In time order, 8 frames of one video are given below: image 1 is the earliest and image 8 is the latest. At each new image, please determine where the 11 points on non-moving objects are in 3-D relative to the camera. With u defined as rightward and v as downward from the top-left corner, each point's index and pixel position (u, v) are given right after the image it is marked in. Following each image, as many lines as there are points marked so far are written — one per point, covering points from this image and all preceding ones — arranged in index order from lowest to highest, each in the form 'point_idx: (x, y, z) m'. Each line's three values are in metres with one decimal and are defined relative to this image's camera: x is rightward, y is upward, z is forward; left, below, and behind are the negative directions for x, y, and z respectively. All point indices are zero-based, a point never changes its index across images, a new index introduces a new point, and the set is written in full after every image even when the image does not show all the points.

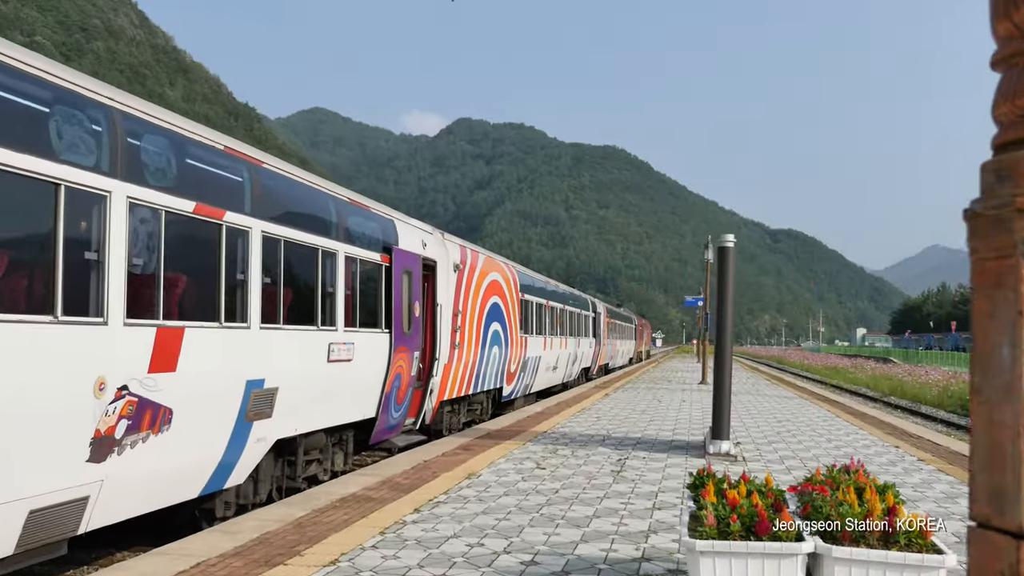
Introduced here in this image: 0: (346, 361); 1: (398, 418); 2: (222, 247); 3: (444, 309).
0: (-1.8, -0.8, +9.2) m
1: (-1.5, -1.7, +11.2) m
2: (-2.4, +0.3, +7.1) m
3: (-1.0, -0.3, +12.3) m
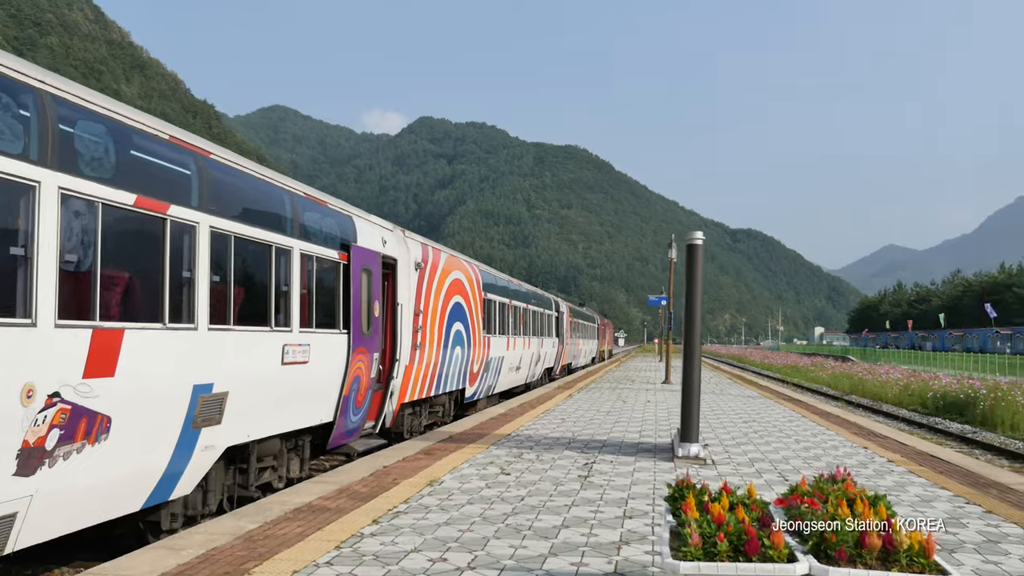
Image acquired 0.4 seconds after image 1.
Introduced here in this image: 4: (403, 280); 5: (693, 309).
0: (-2.2, -0.8, +8.8) m
1: (-1.9, -1.7, +10.8) m
2: (-2.7, +0.3, +6.7) m
3: (-1.5, -0.3, +11.9) m
4: (-1.5, +0.1, +11.9) m
5: (+2.1, -0.2, +9.7) m
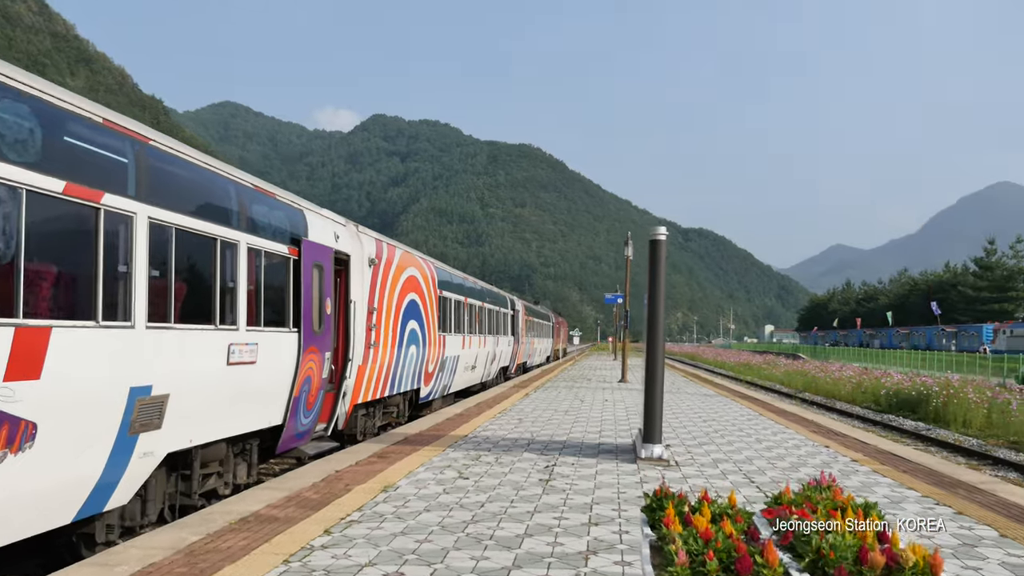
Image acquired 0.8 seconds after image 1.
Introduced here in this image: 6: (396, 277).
0: (-2.6, -0.7, +8.3) m
1: (-2.5, -1.6, +10.3) m
2: (-3.0, +0.4, +6.2) m
3: (-2.1, -0.2, +11.5) m
4: (-2.1, +0.2, +11.5) m
5: (+1.6, -0.2, +9.5) m
6: (-1.8, +0.2, +13.6) m
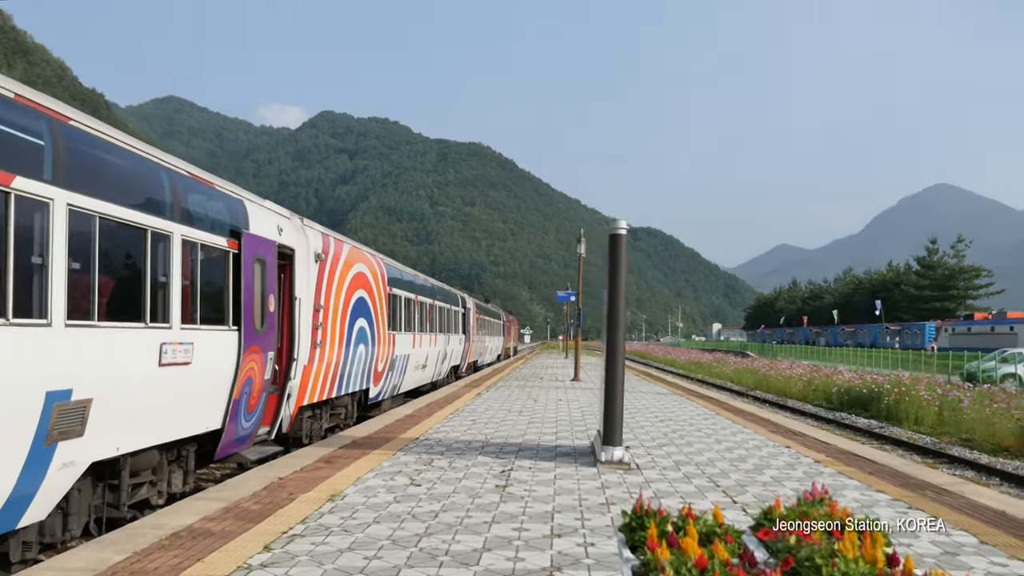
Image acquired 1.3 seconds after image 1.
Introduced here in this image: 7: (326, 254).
0: (-3.0, -0.7, +7.7) m
1: (-3.0, -1.6, +9.7) m
2: (-3.3, +0.4, +5.6) m
3: (-2.7, -0.2, +10.9) m
4: (-2.7, +0.2, +10.9) m
5: (+1.1, -0.2, +9.1) m
6: (-2.6, +0.2, +13.0) m
7: (-2.6, +0.5, +12.0) m
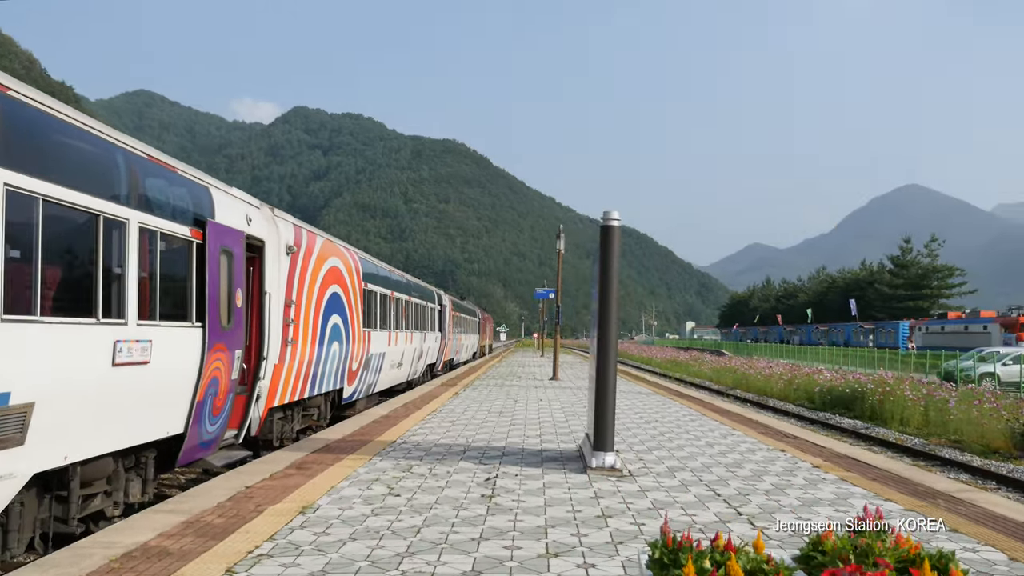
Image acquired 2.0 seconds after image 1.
0: (-3.1, -0.6, +7.1) m
1: (-3.2, -1.5, +9.1) m
2: (-3.3, +0.5, +4.9) m
3: (-2.9, -0.1, +10.2) m
4: (-2.9, +0.3, +10.2) m
5: (+1.0, -0.1, +8.6) m
6: (-2.8, +0.3, +12.4) m
7: (-2.9, +0.5, +11.4) m
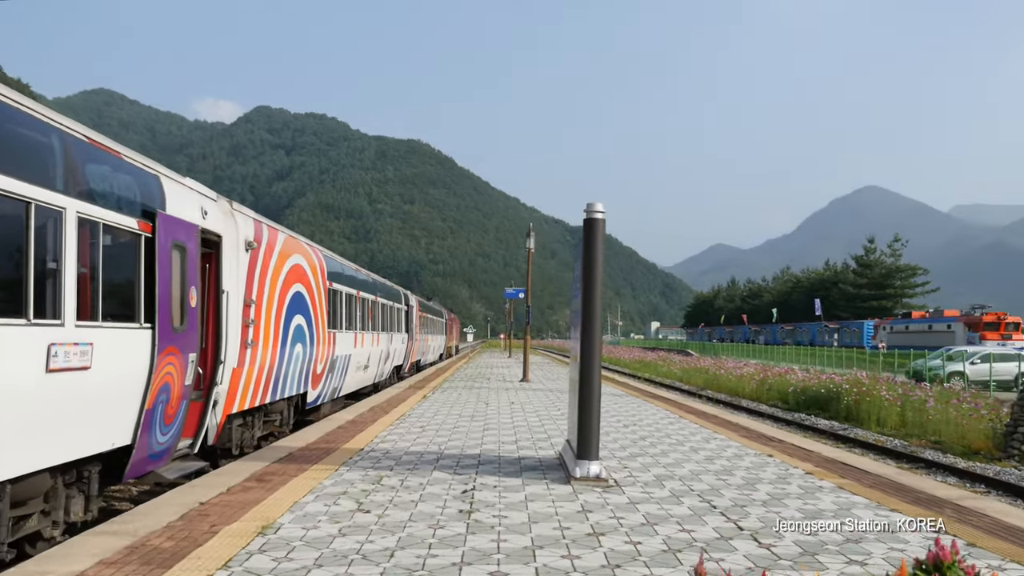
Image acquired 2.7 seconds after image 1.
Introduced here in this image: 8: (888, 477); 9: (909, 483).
0: (-3.2, -0.6, +6.4) m
1: (-3.4, -1.5, +8.4) m
2: (-3.4, +0.5, +4.2) m
3: (-3.1, -0.1, +9.6) m
4: (-3.2, +0.3, +9.5) m
5: (+0.8, -0.1, +8.1) m
6: (-3.2, +0.3, +11.7) m
7: (-3.2, +0.6, +10.7) m
8: (+3.9, -1.9, +8.8) m
9: (+4.0, -2.0, +8.6) m
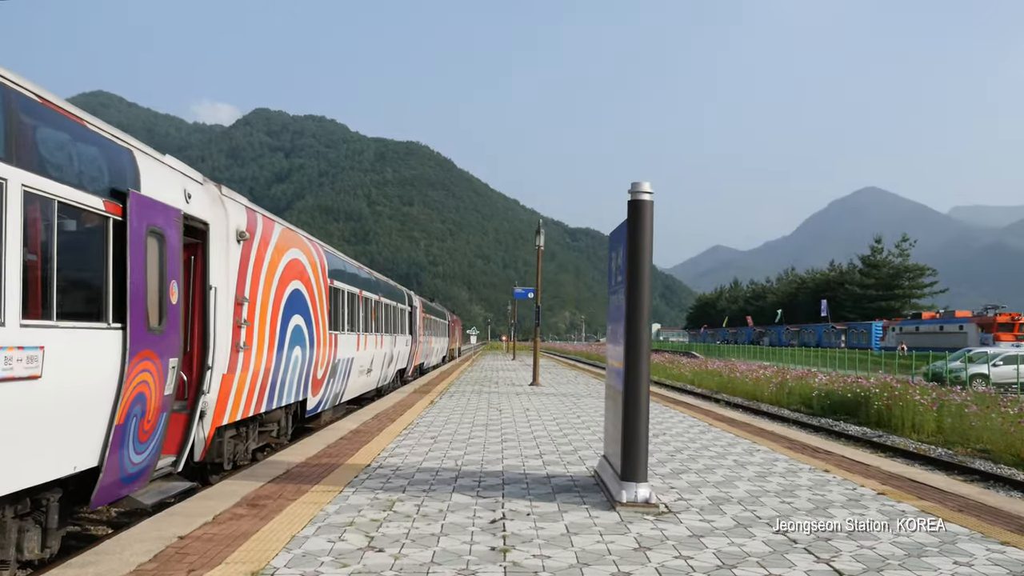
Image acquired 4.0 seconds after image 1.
0: (-3.0, -0.6, +5.2) m
1: (-3.1, -1.5, +7.2) m
2: (-3.1, +0.6, +3.1) m
3: (-2.9, -0.1, +8.4) m
4: (-2.9, +0.3, +8.4) m
5: (+1.0, 0.0, +6.9) m
6: (-2.9, +0.3, +10.6) m
7: (-2.9, +0.6, +9.5) m
8: (+4.1, -1.9, +7.6) m
9: (+4.3, -1.9, +7.5) m
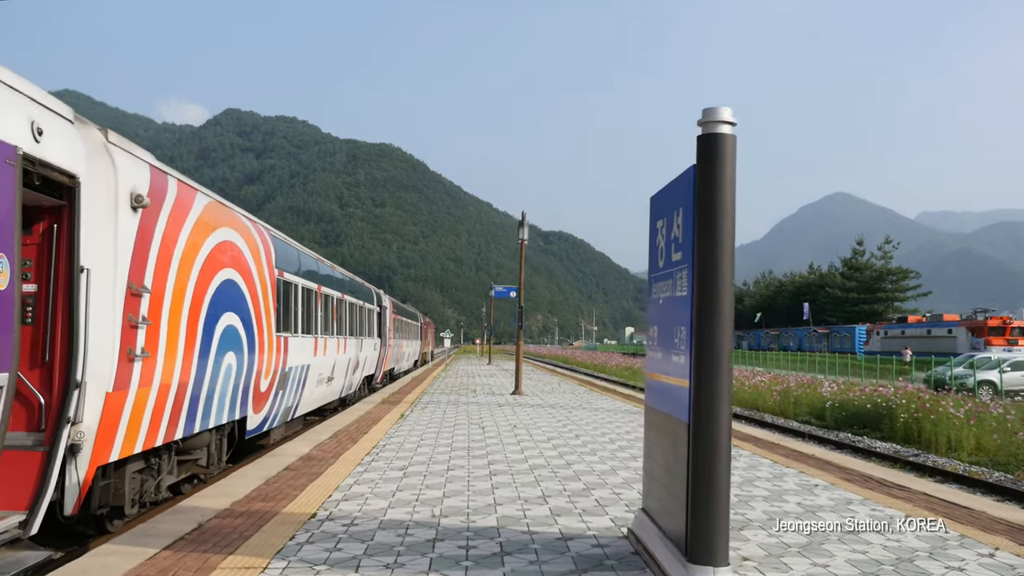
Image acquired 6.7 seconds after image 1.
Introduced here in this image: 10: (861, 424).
0: (-2.9, -0.4, +2.8) m
1: (-3.1, -1.3, +4.8) m
2: (-2.9, +0.7, +0.6) m
3: (-2.9, +0.1, +6.0) m
4: (-2.9, +0.5, +6.0) m
5: (+1.1, +0.1, +4.6) m
6: (-3.0, +0.5, +8.1) m
7: (-2.9, +0.7, +7.1) m
8: (+4.2, -1.8, +5.4) m
9: (+4.3, -1.8, +5.2) m
10: (+7.6, -2.9, +18.6) m
